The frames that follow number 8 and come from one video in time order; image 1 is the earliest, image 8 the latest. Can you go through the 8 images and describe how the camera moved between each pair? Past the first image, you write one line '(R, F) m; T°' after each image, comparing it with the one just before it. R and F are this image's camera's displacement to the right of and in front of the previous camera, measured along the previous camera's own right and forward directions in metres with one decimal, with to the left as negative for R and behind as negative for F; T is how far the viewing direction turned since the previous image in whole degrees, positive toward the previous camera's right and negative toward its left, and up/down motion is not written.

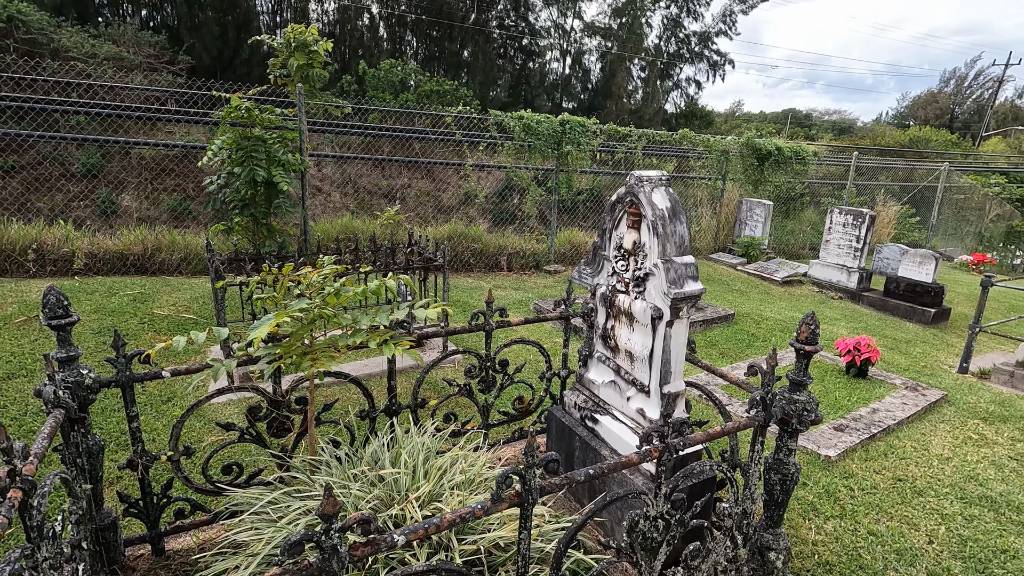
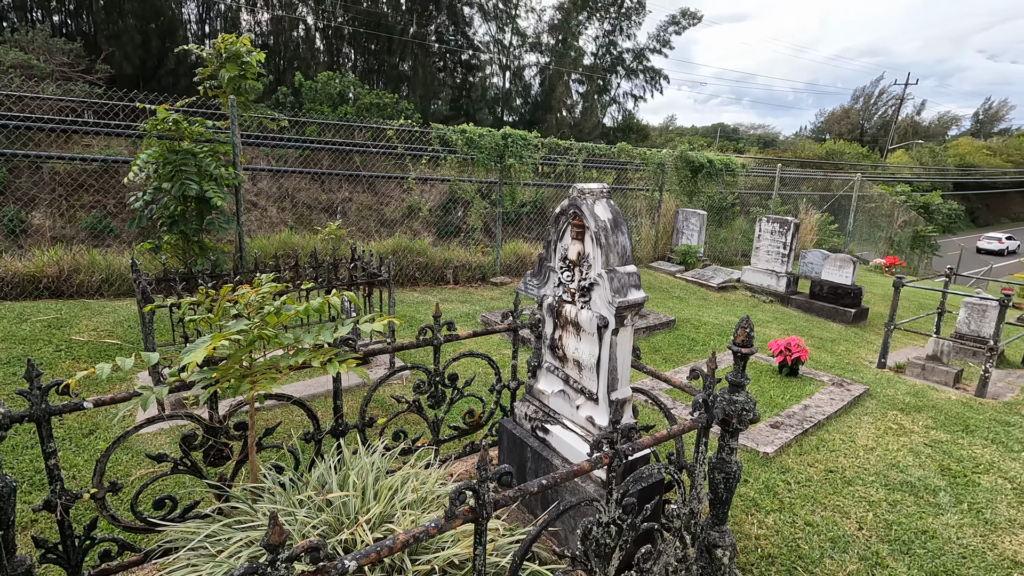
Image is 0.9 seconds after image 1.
(0.0, 0.0) m; +6°
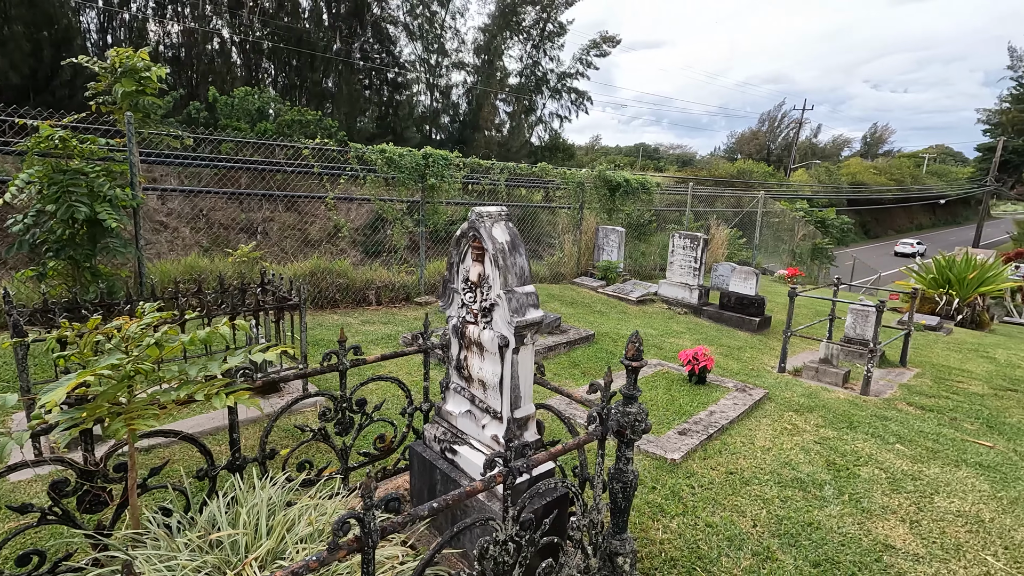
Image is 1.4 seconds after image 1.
(+0.1, 0.0) m; +7°
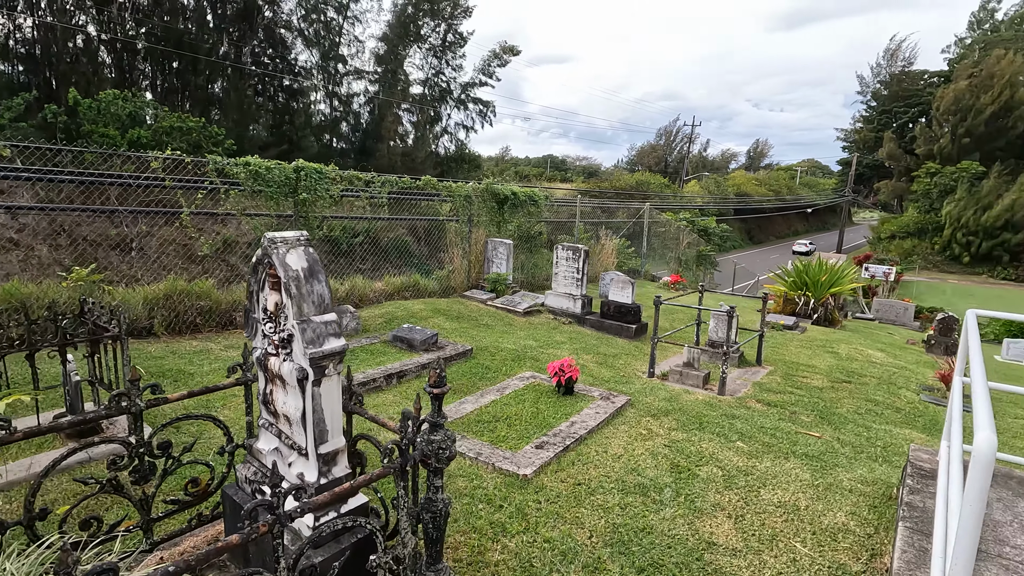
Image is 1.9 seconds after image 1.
(+0.4, 0.0) m; +9°
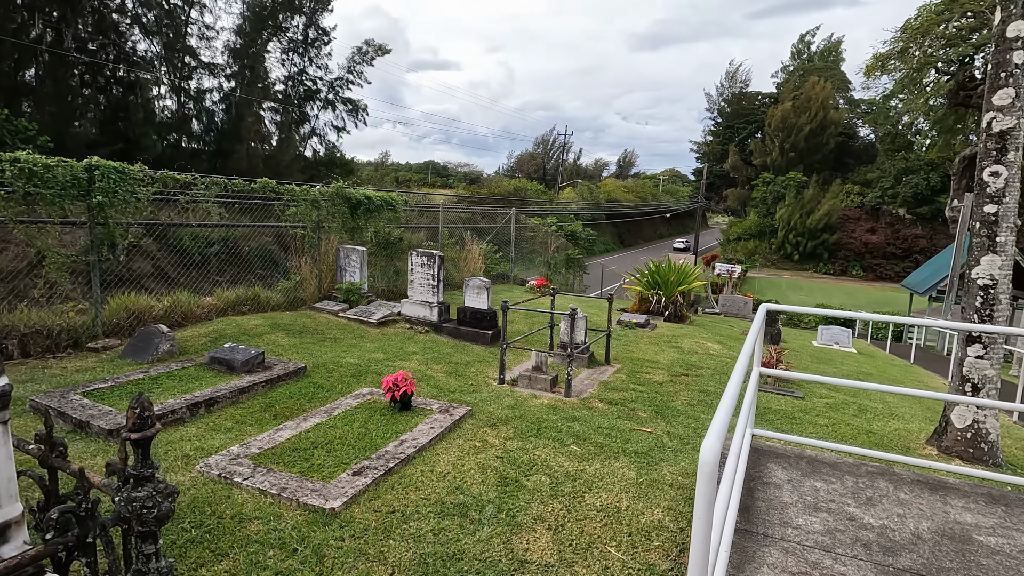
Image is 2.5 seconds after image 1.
(+0.5, +0.2) m; +12°
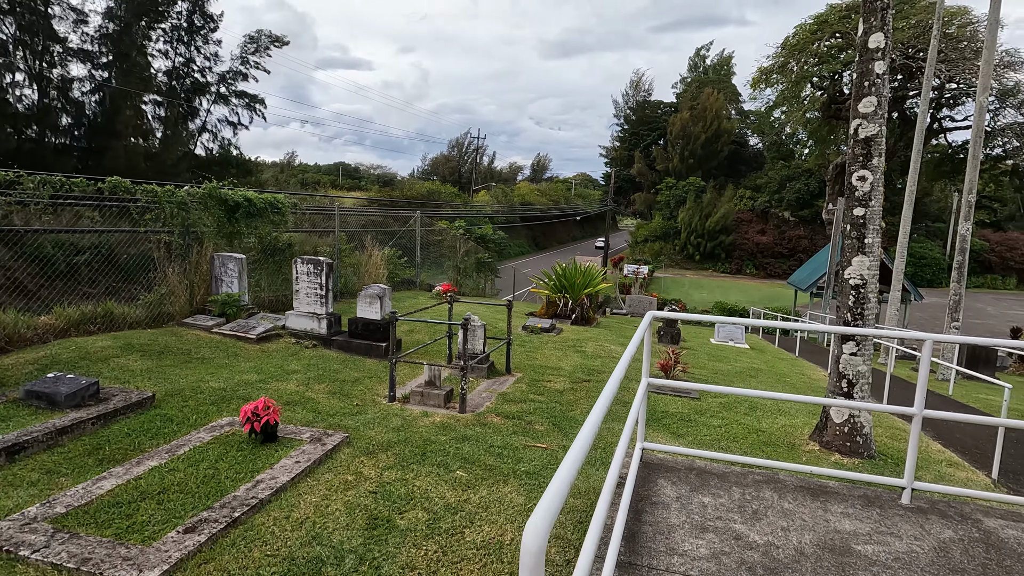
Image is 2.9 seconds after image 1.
(+0.3, +0.3) m; +9°
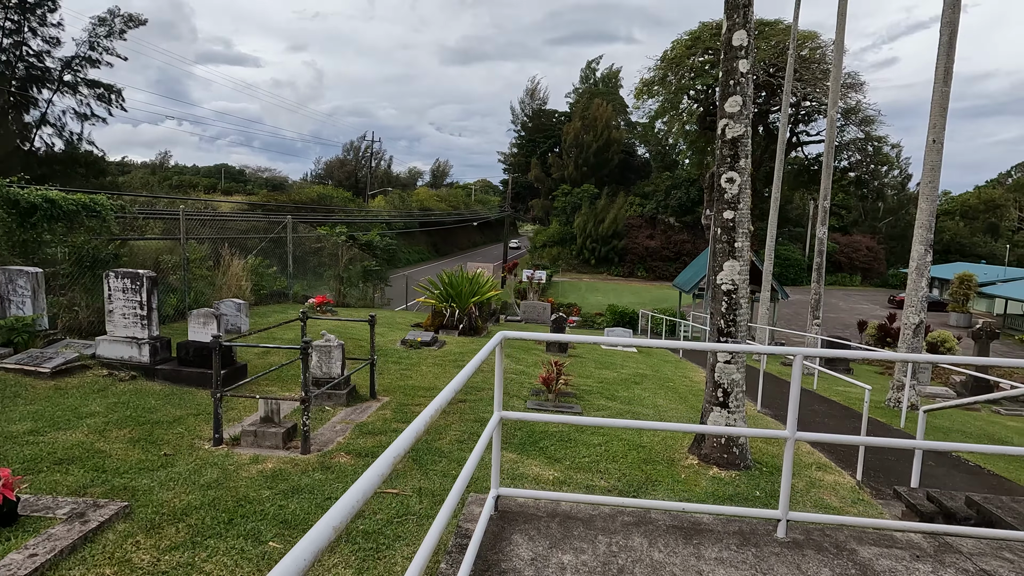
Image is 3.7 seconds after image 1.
(+0.4, +0.6) m; +10°
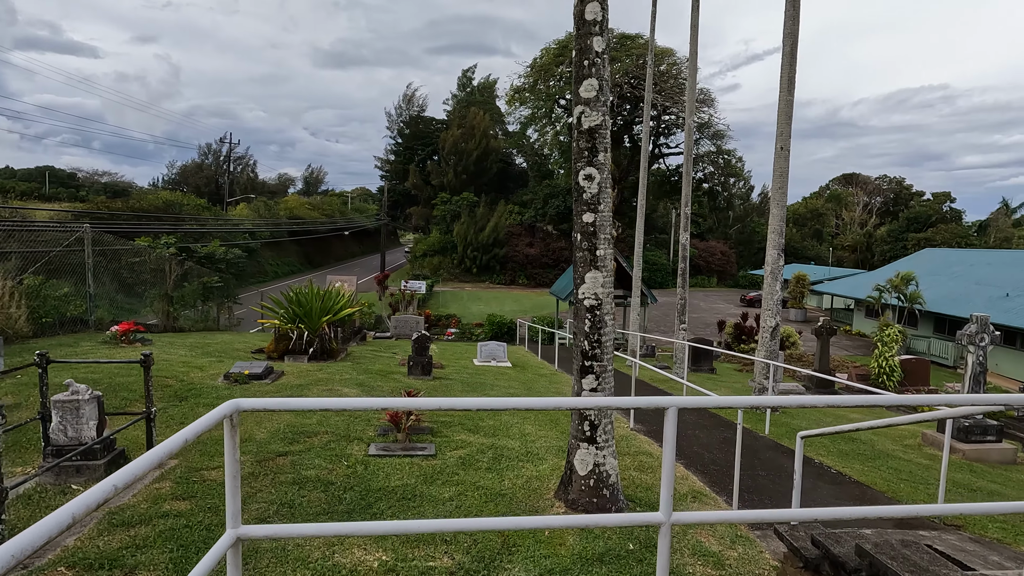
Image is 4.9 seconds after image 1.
(+0.5, +0.9) m; +12°
